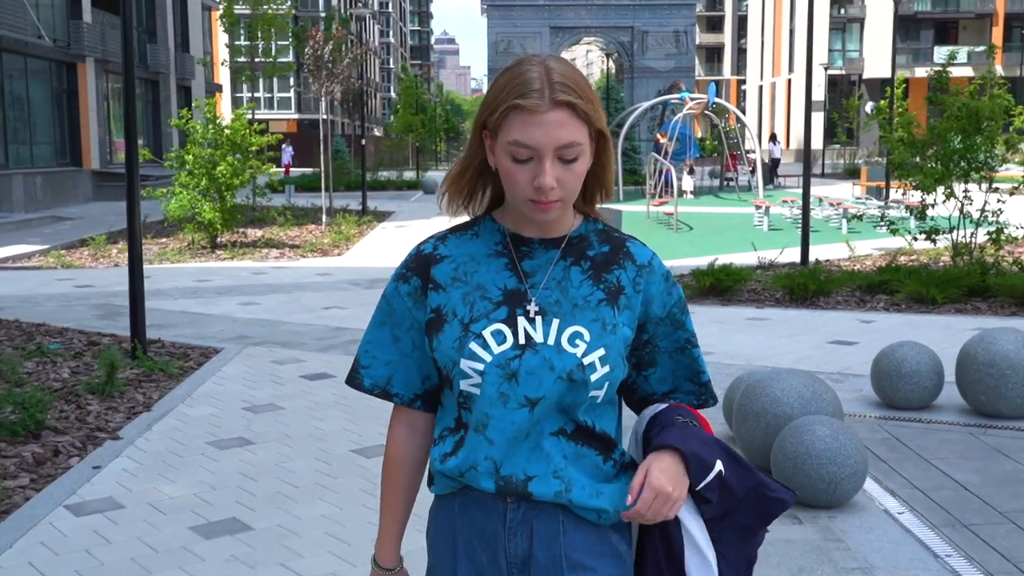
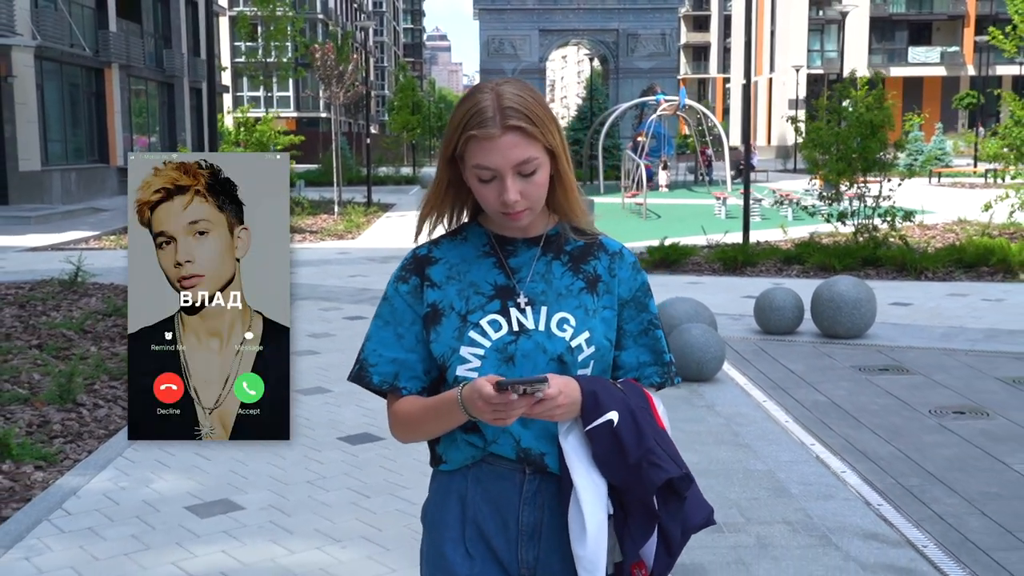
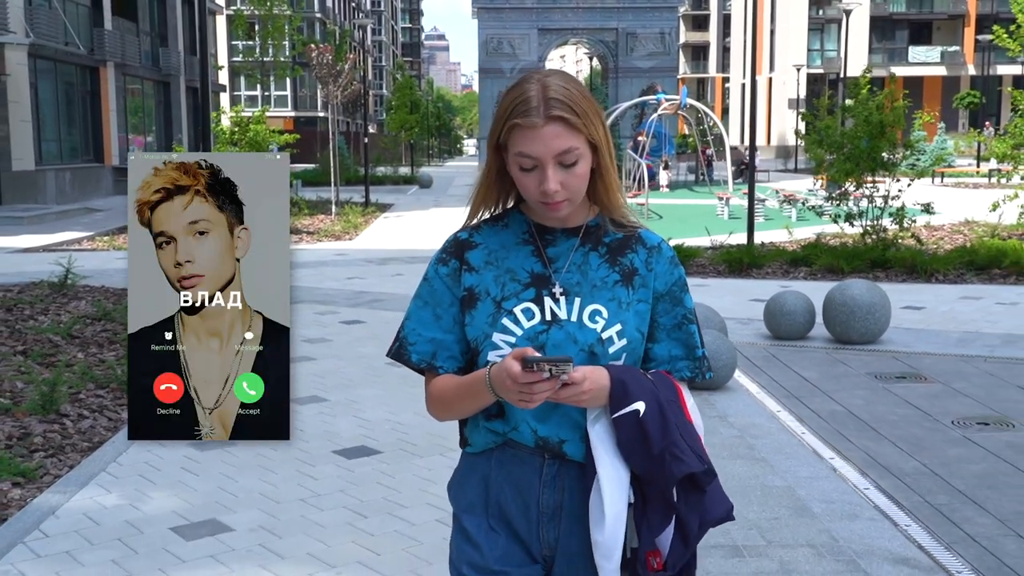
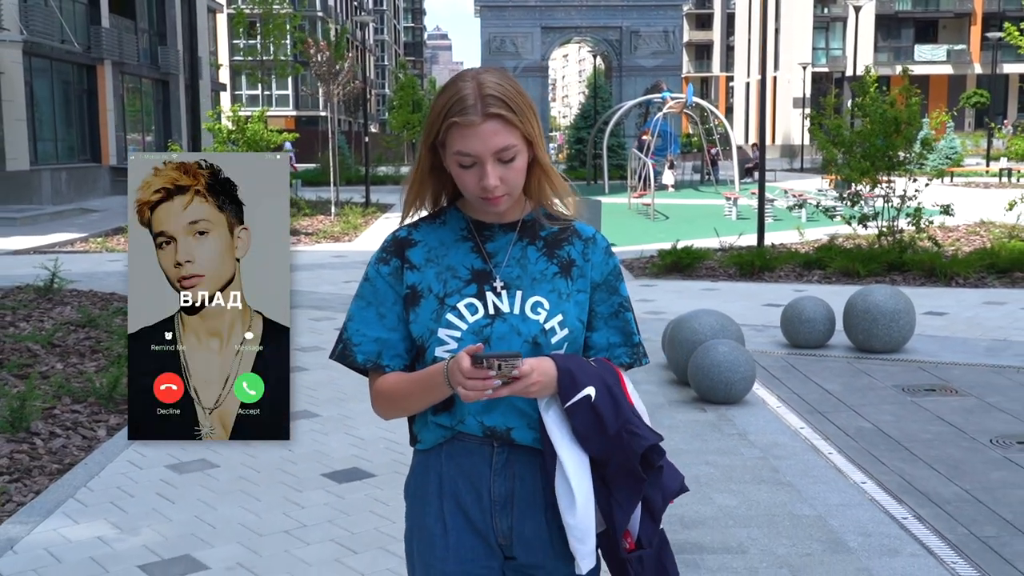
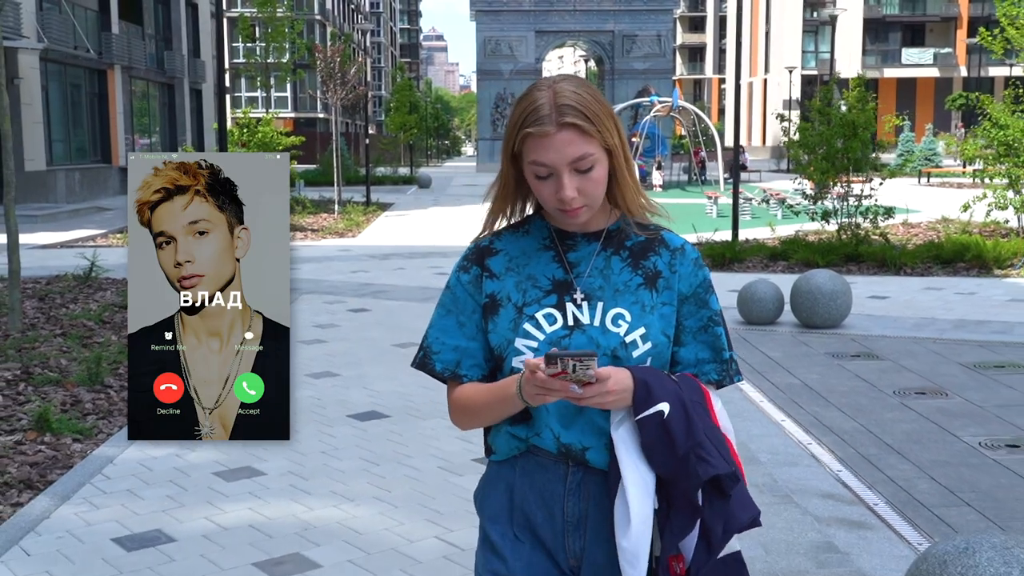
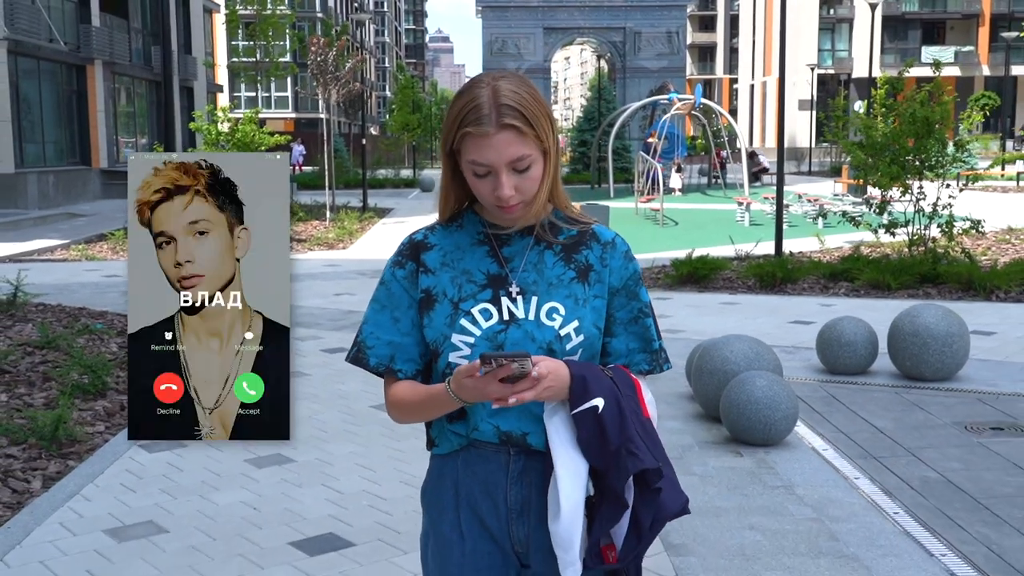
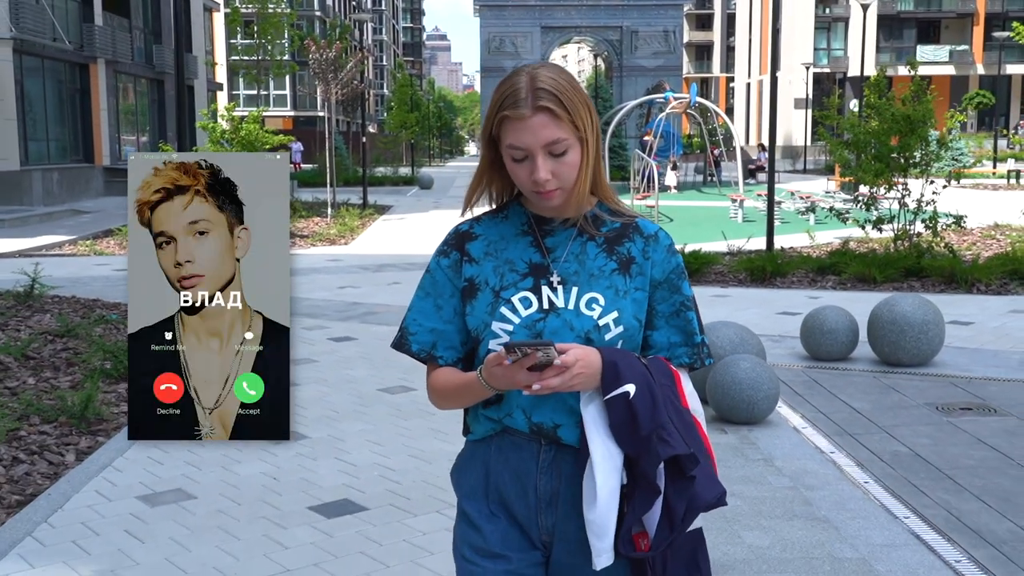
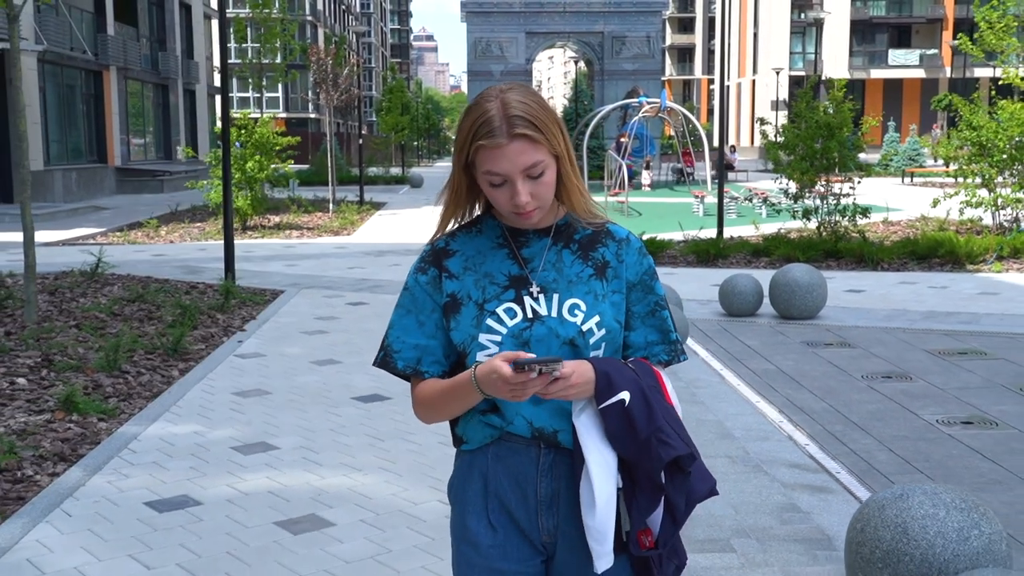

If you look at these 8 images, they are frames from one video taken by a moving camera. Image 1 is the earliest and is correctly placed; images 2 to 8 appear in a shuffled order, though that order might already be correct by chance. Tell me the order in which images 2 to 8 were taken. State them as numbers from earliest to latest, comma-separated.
6, 7, 4, 3, 2, 5, 8
